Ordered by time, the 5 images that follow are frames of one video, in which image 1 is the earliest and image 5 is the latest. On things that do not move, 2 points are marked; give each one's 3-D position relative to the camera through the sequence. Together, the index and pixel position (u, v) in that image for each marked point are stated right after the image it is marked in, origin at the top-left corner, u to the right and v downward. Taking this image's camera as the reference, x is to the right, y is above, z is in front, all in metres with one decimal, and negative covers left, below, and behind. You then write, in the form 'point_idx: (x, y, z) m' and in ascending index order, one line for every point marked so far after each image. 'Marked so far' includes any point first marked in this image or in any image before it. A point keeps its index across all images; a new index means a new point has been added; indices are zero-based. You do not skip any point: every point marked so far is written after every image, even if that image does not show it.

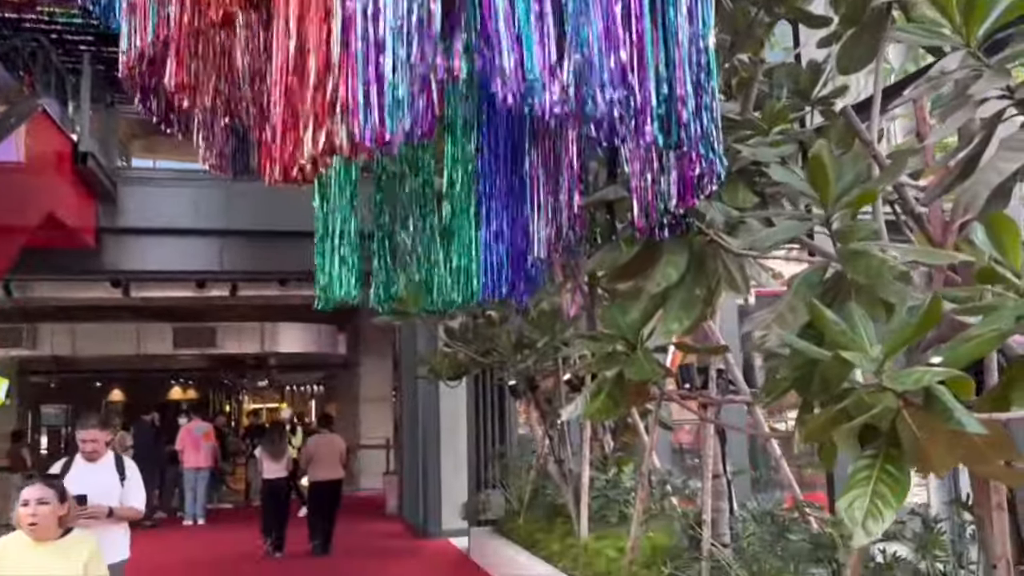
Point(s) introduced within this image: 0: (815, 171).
0: (+0.9, +0.3, +2.4) m
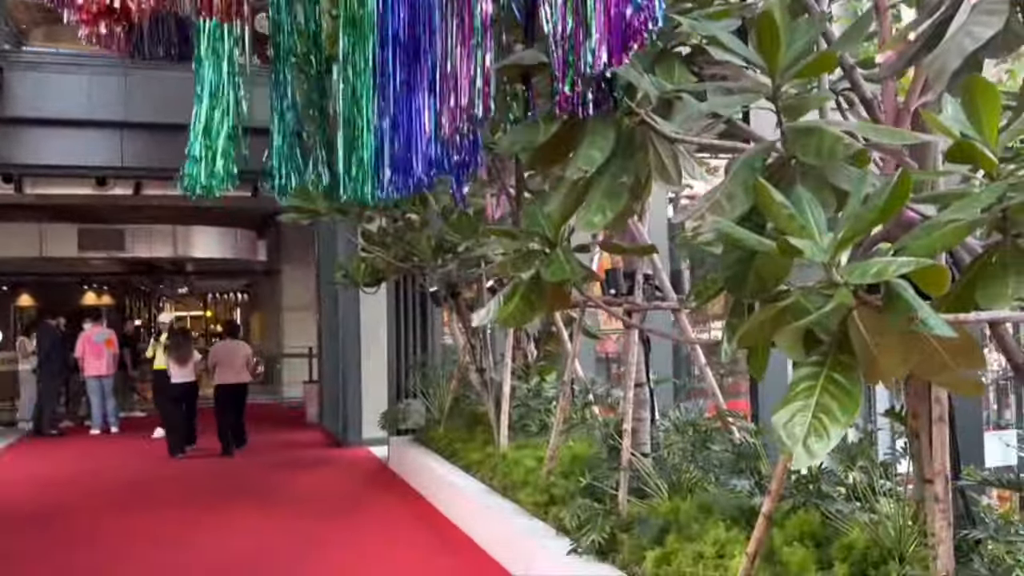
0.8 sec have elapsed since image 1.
0: (+0.6, +0.6, +2.0) m
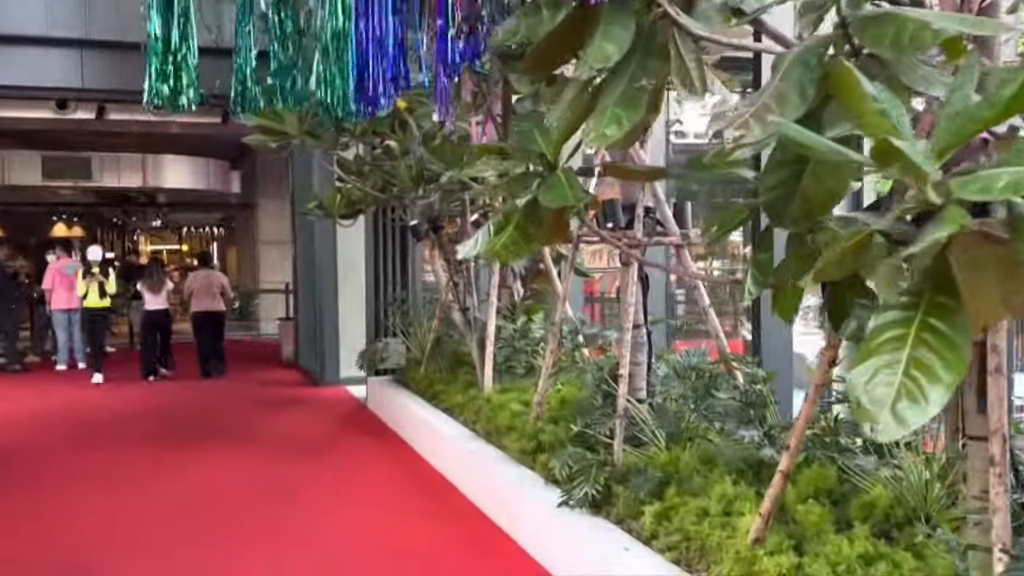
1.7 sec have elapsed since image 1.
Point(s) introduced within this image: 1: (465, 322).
0: (+0.6, +0.8, +1.6) m
1: (-0.4, -0.3, +6.2) m
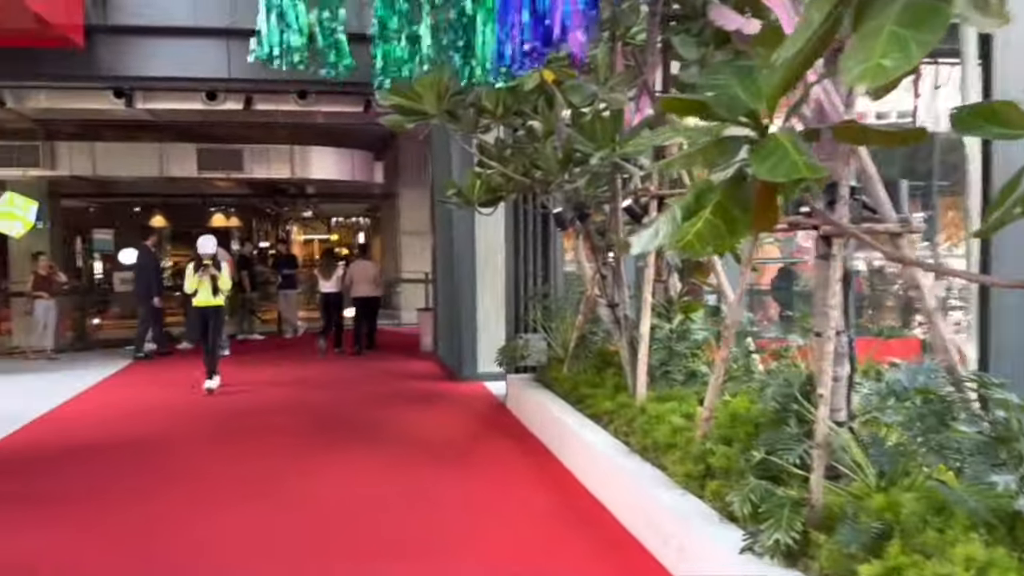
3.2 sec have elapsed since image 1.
0: (+0.9, +0.8, +0.9) m
1: (+0.7, -0.2, +5.6) m
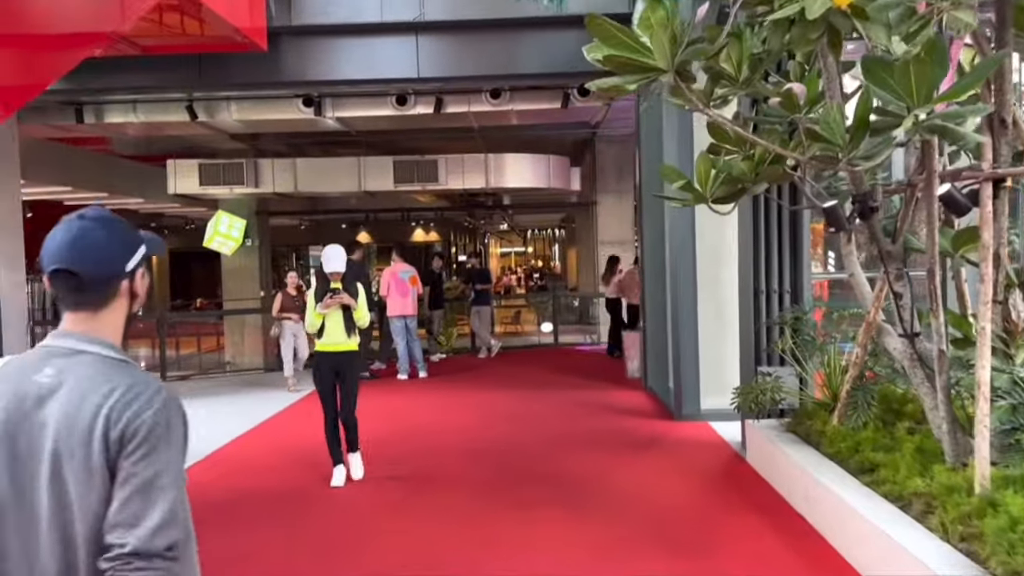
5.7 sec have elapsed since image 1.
0: (+1.1, +0.7, -0.6) m
1: (+2.0, -0.3, +4.0) m
